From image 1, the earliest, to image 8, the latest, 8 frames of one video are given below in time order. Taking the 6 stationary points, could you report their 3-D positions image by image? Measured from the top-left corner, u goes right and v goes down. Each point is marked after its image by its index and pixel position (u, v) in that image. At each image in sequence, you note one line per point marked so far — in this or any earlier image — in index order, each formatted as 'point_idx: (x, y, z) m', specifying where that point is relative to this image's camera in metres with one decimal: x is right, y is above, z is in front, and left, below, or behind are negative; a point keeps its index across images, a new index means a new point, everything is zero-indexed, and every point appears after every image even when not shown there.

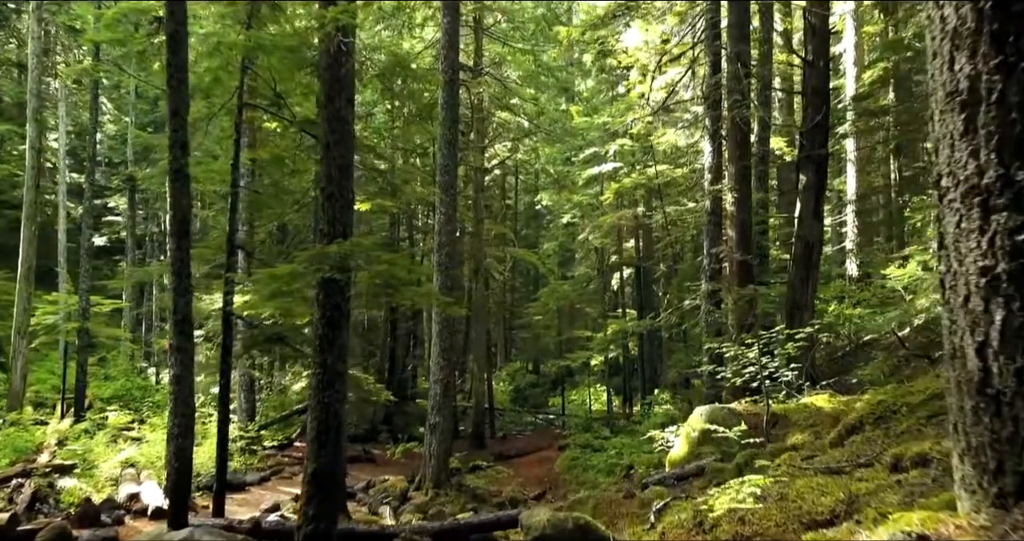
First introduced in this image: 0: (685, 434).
0: (+2.1, -1.9, +8.6) m
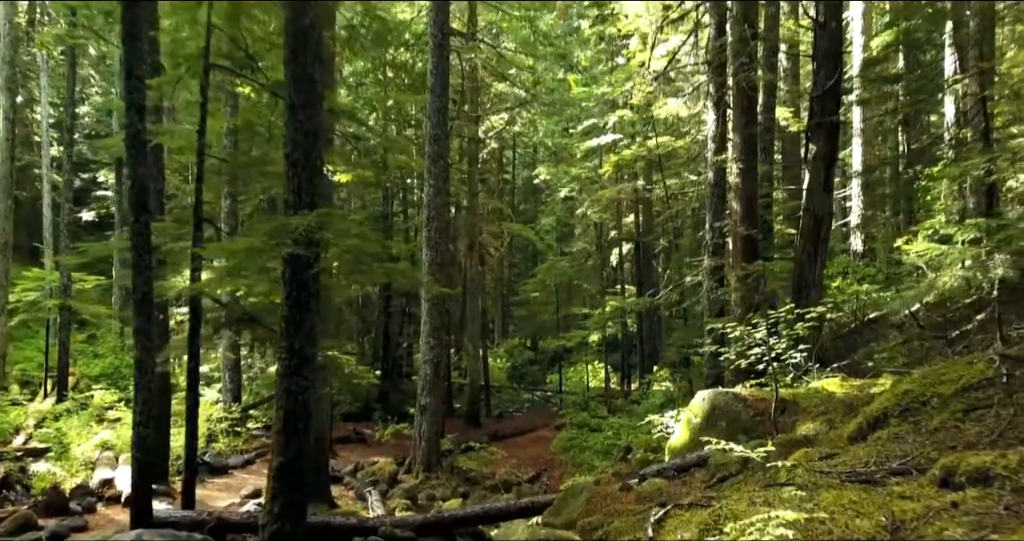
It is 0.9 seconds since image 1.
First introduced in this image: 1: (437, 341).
0: (+1.9, -1.7, +8.0) m
1: (-1.4, -1.4, +13.9) m
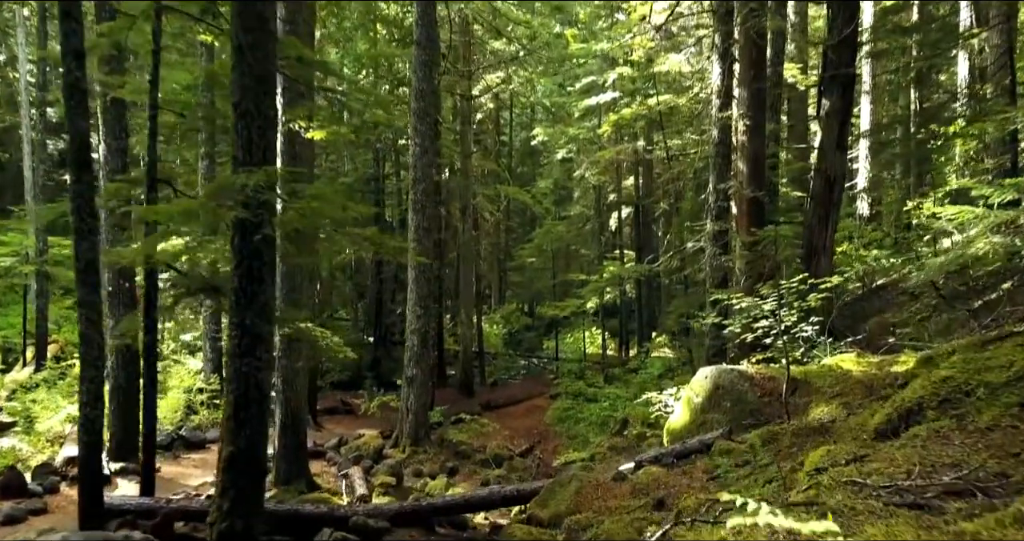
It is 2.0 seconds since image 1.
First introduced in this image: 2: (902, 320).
0: (+1.8, -1.3, +7.4) m
1: (-1.6, -0.7, +13.2) m
2: (+5.3, -0.7, +9.8) m
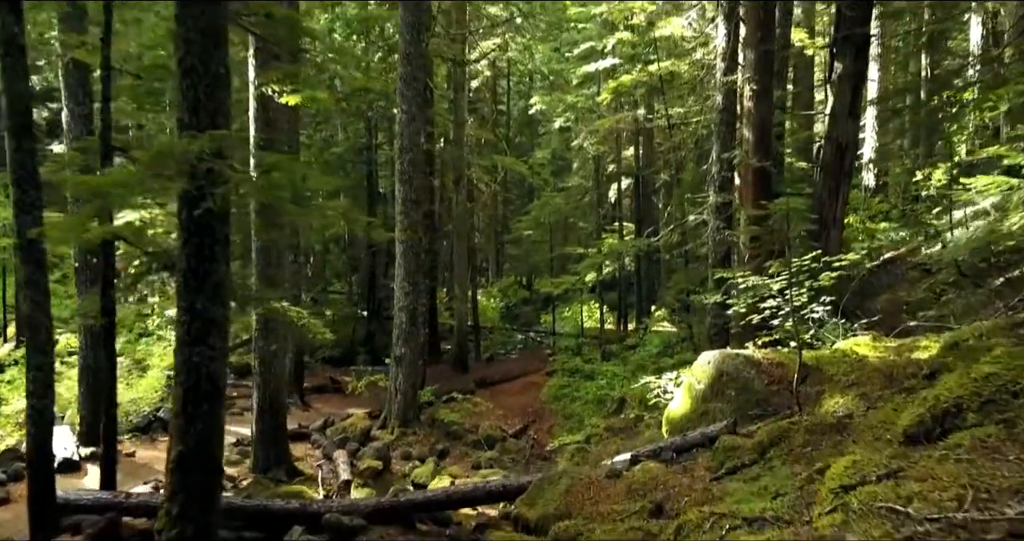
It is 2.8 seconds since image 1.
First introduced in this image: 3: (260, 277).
0: (+1.6, -1.1, +6.8) m
1: (-1.7, -0.3, +12.7) m
2: (+5.2, -0.4, +9.3) m
3: (-3.3, -0.1, +9.5) m
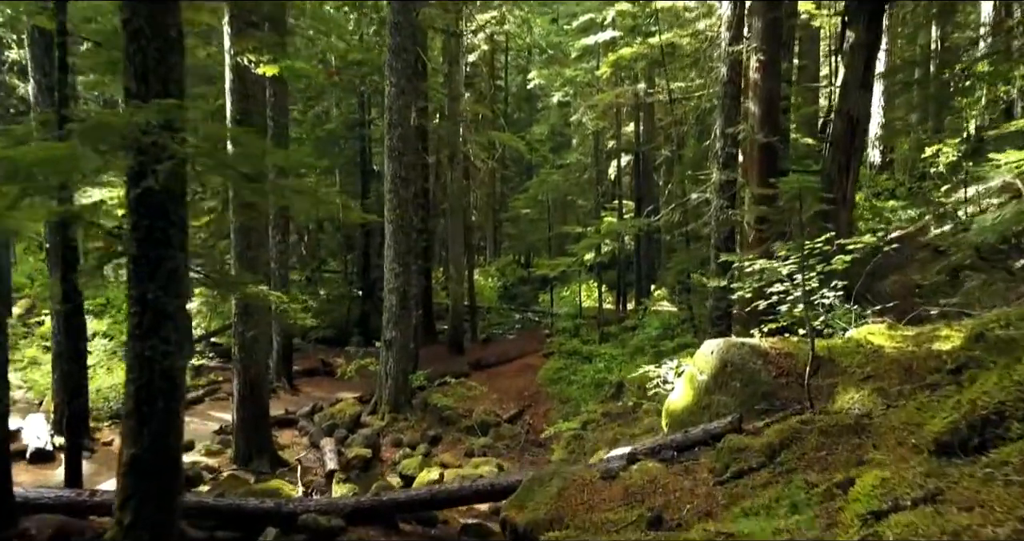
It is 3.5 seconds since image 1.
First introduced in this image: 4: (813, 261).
0: (+1.6, -0.9, +6.4) m
1: (-1.8, +0.1, +12.2) m
2: (+5.1, -0.2, +8.8) m
3: (-3.4, +0.1, +9.0) m
4: (+2.6, +0.1, +6.3) m
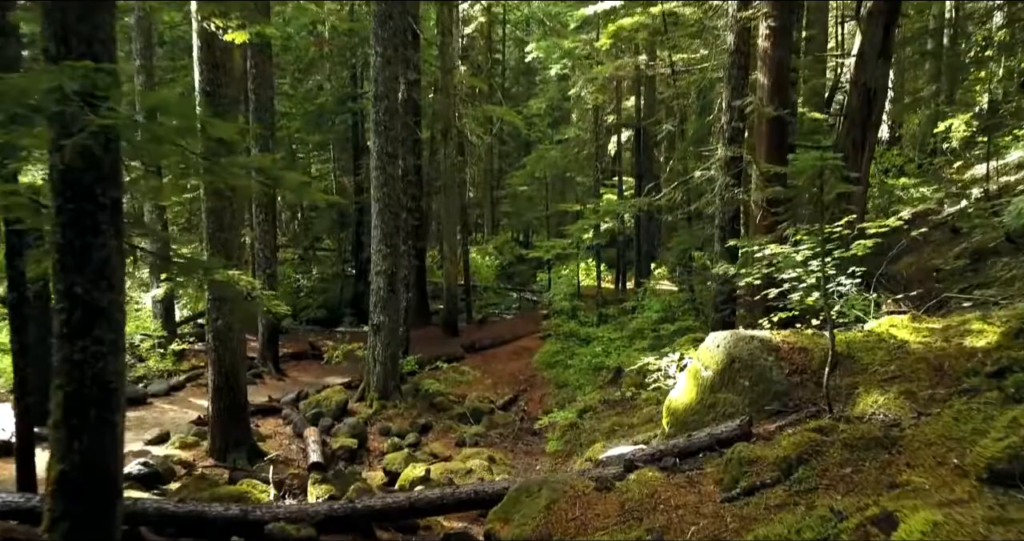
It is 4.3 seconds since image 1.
0: (+1.5, -0.8, +5.8) m
1: (-1.9, +0.4, +11.6) m
2: (+5.0, 0.0, +8.2) m
3: (-3.5, +0.3, +8.4) m
4: (+2.5, +0.2, +5.7) m
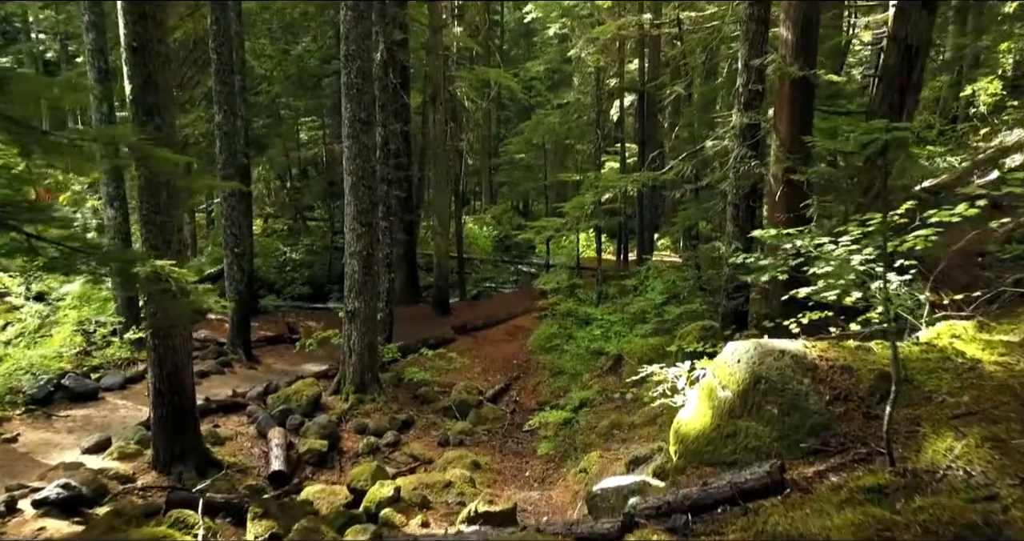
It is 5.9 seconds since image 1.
0: (+1.3, -0.8, +4.7) m
1: (-2.1, +0.6, +10.5) m
2: (+4.8, +0.1, +7.1) m
3: (-3.7, +0.5, +7.3) m
4: (+2.3, +0.2, +4.6) m
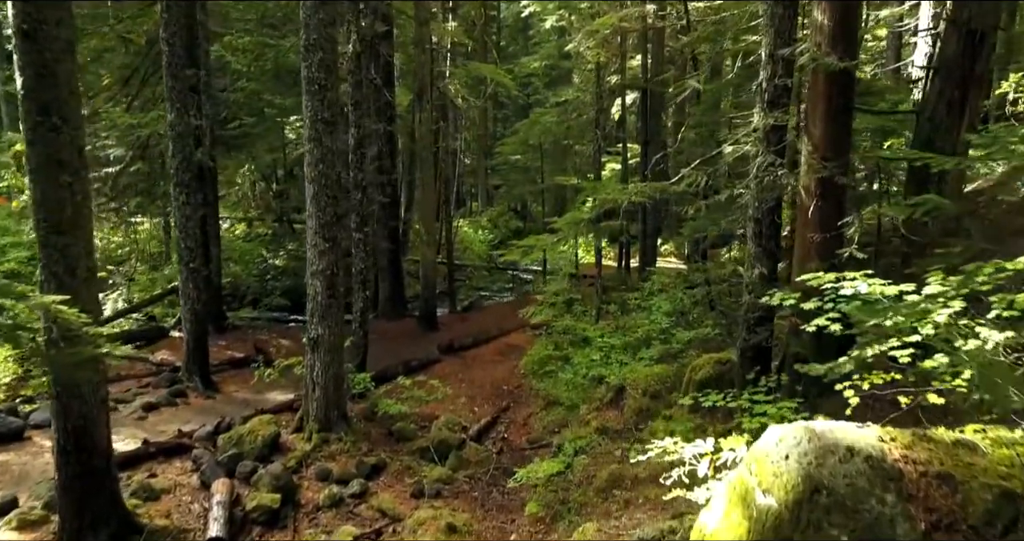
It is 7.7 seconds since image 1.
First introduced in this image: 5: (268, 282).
0: (+1.1, -1.1, +3.4) m
1: (-2.3, +0.4, +9.1) m
2: (+4.7, -0.1, +5.8) m
3: (-3.8, +0.2, +5.9) m
4: (+2.1, -0.1, +3.3) m
5: (-6.6, -0.3, +19.5) m
